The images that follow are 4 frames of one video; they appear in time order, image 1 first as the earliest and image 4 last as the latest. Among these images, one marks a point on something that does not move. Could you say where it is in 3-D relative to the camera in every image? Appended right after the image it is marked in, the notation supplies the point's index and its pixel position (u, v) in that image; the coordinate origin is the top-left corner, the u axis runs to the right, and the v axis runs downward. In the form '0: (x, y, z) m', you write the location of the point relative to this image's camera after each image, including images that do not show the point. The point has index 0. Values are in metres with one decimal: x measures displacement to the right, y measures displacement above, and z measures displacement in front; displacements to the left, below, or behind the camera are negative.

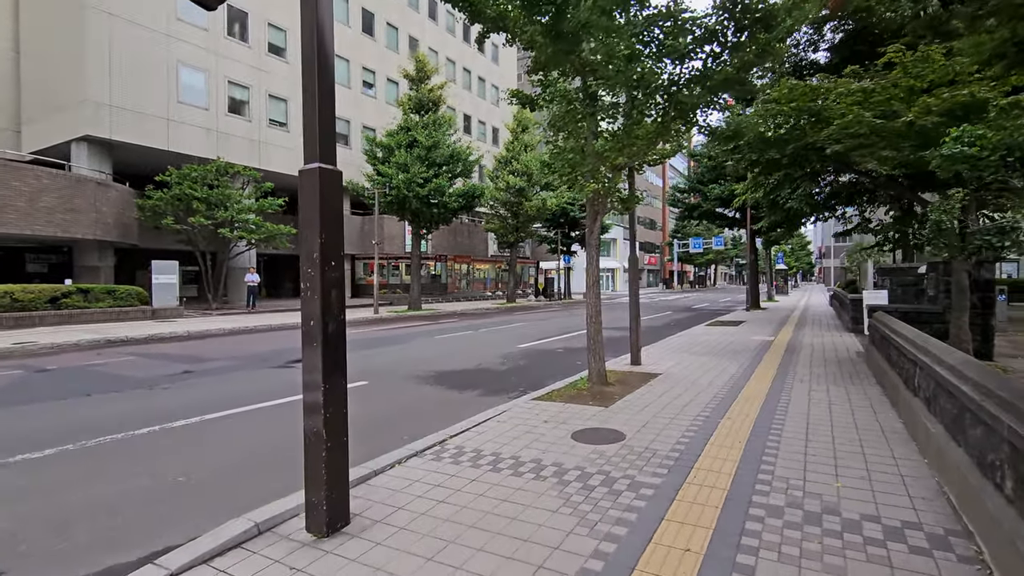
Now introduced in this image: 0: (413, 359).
0: (-2.3, -1.6, +11.8) m
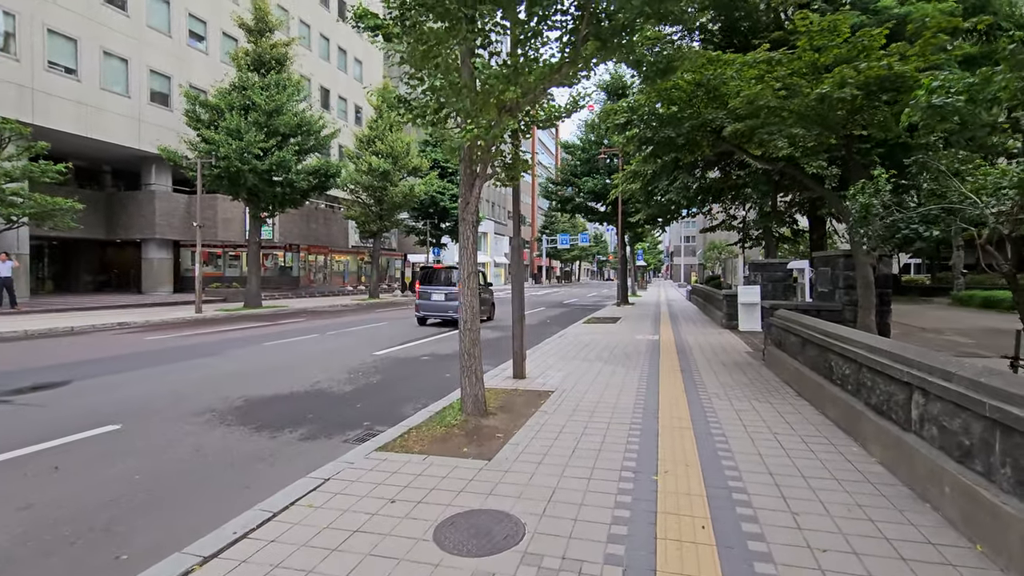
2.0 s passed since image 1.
0: (-4.9, -1.5, +8.5) m
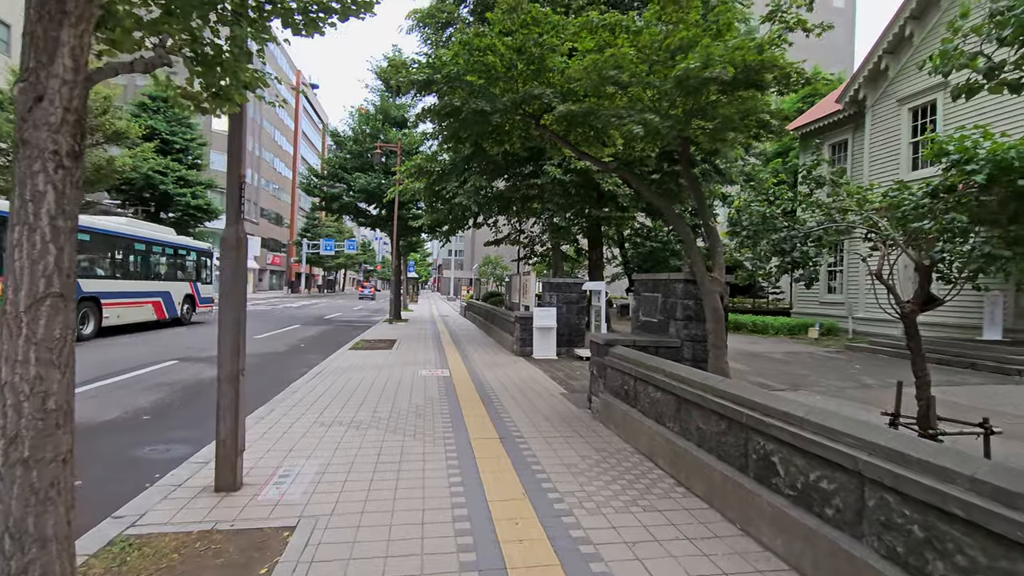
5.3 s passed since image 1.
0: (-7.0, -1.6, +2.5) m
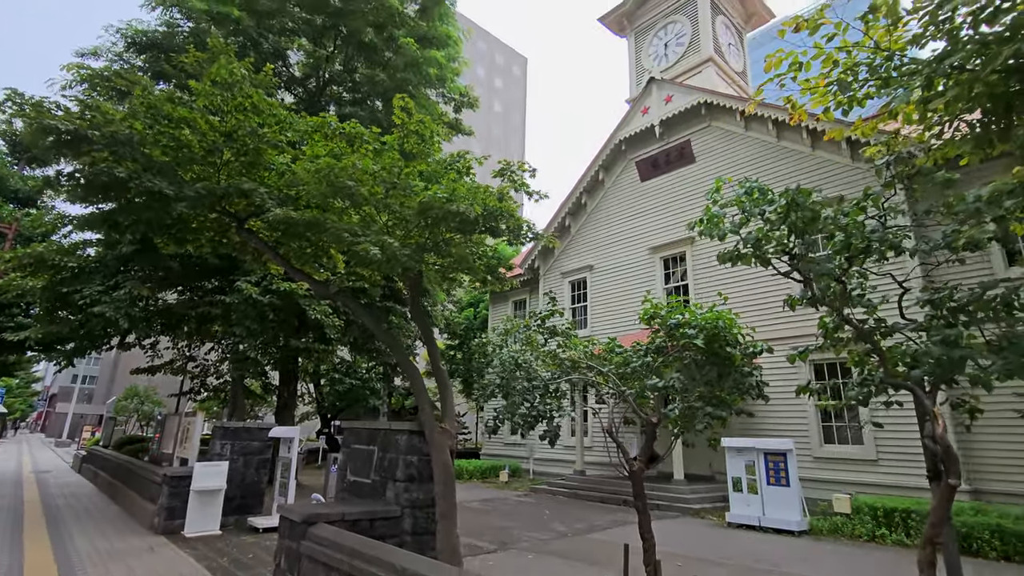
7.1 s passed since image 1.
0: (-6.6, -1.0, -3.1) m
